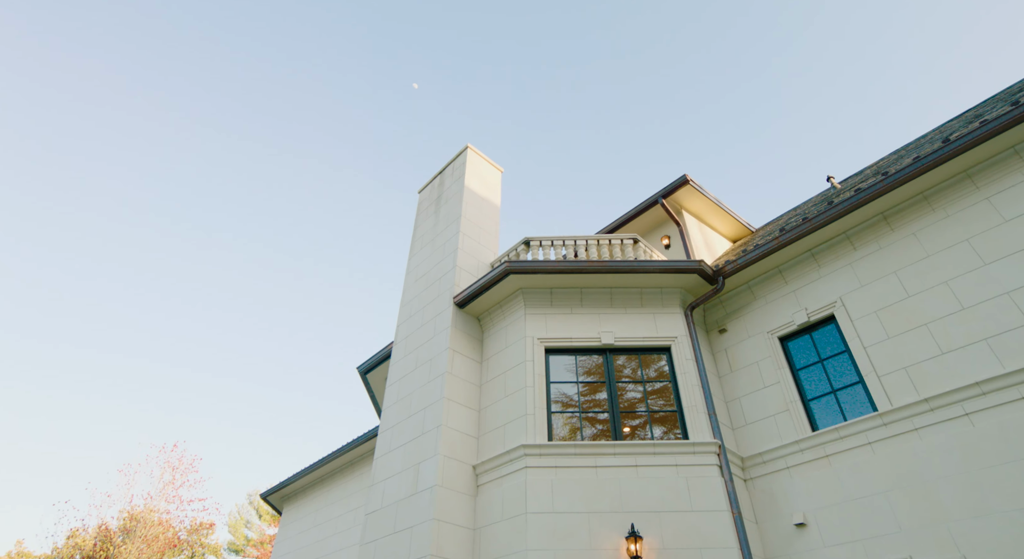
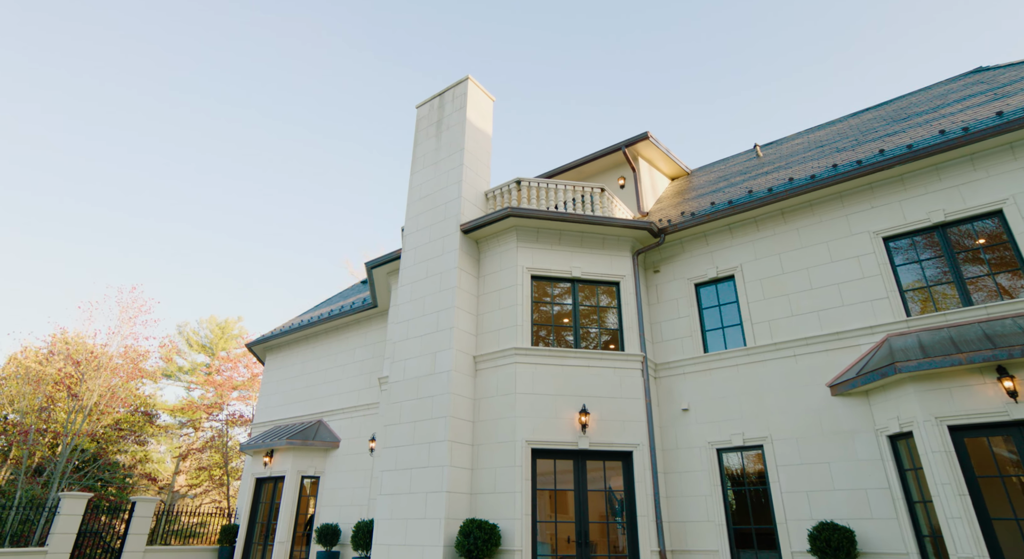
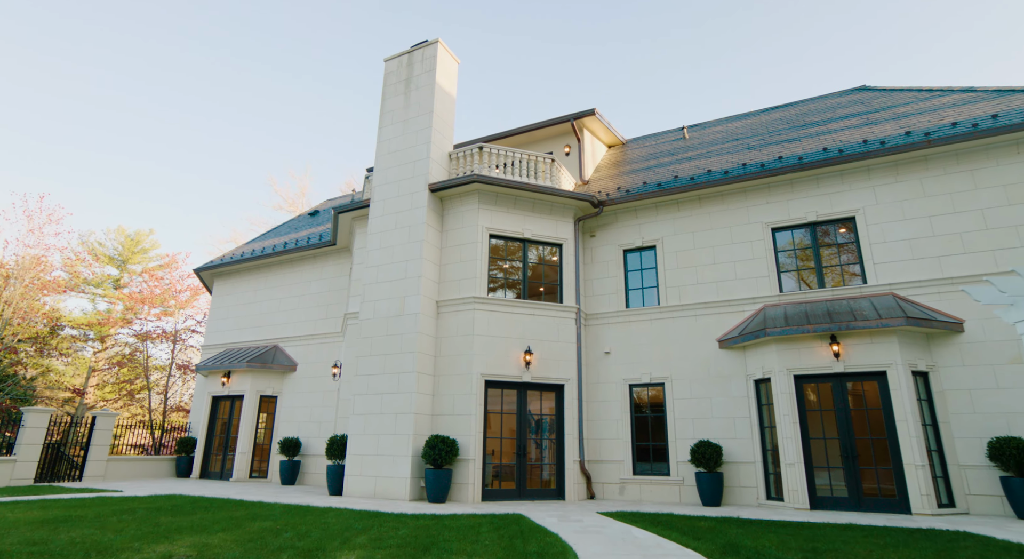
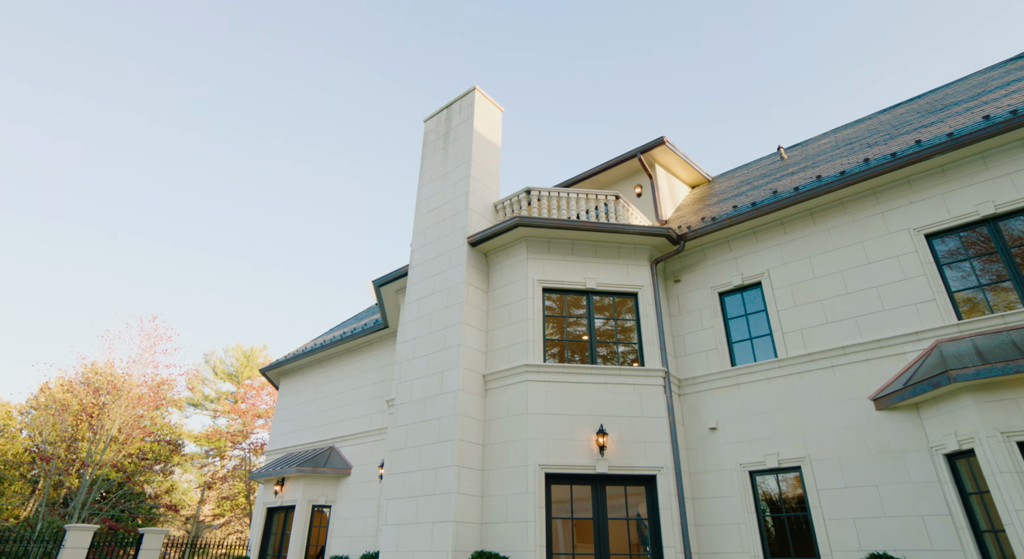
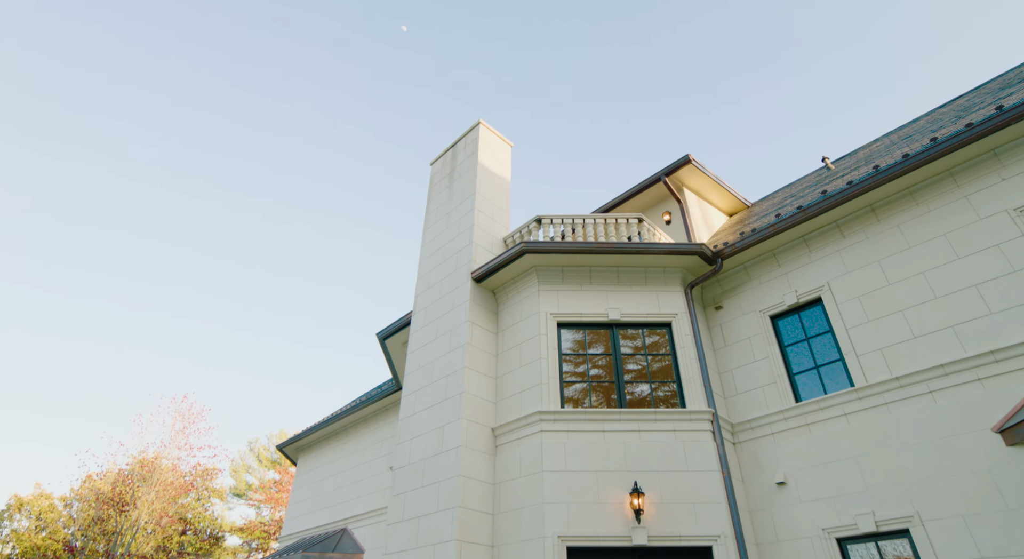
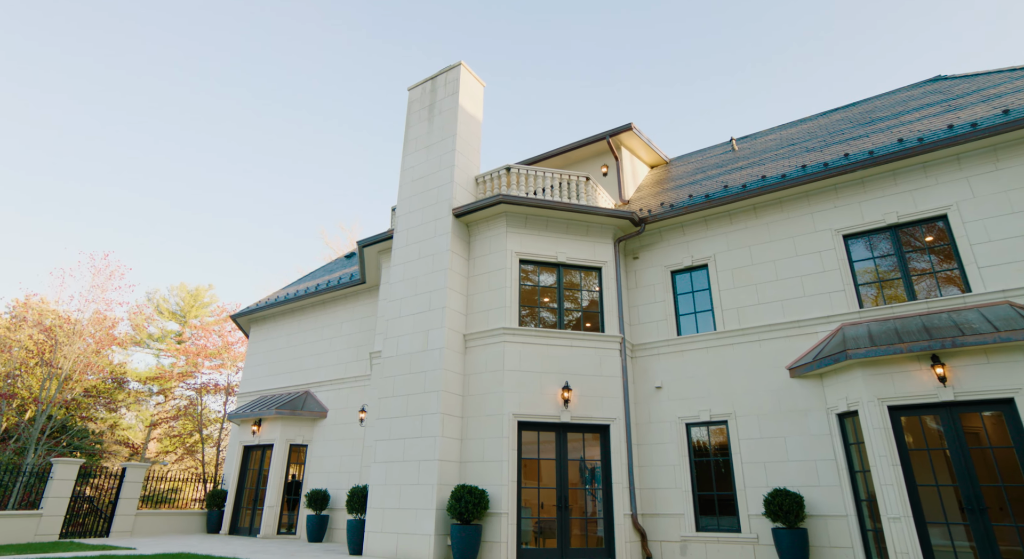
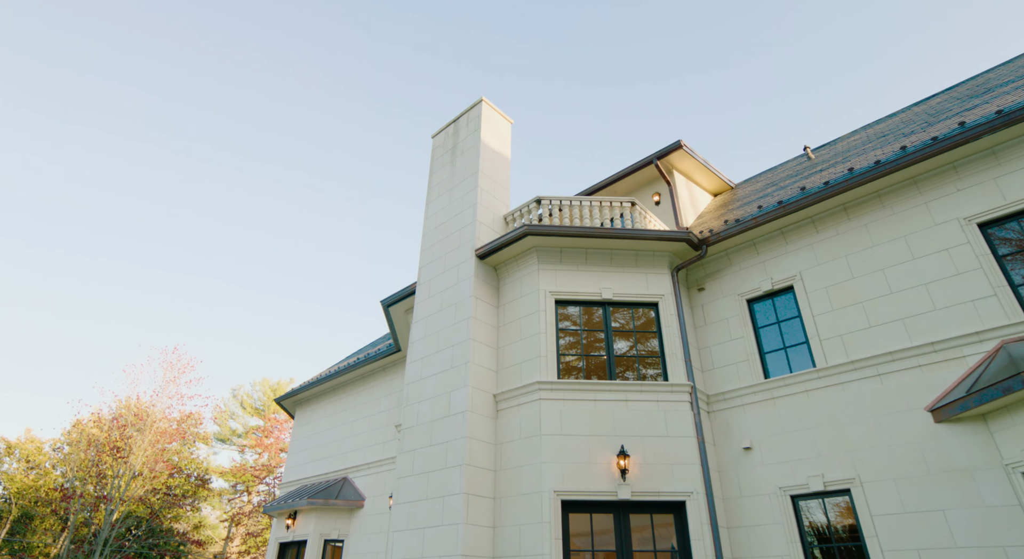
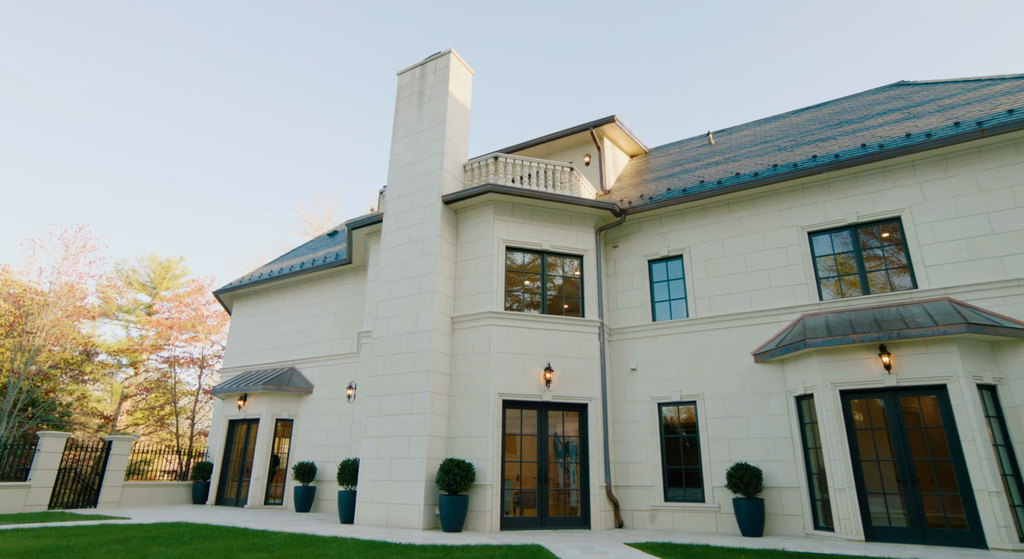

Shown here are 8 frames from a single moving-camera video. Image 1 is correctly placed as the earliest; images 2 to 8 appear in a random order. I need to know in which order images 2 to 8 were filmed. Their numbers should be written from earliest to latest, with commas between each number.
5, 7, 4, 2, 6, 8, 3
